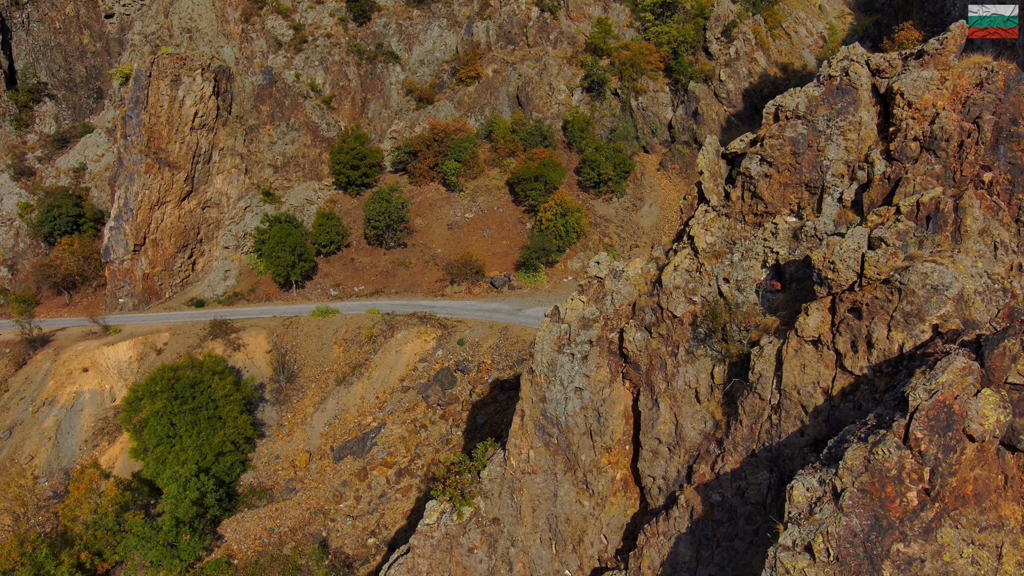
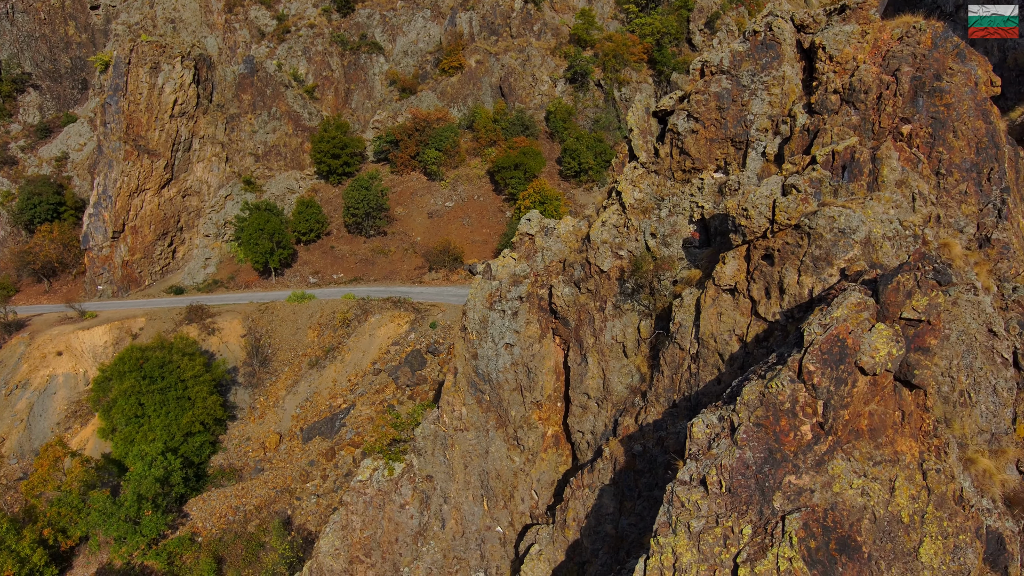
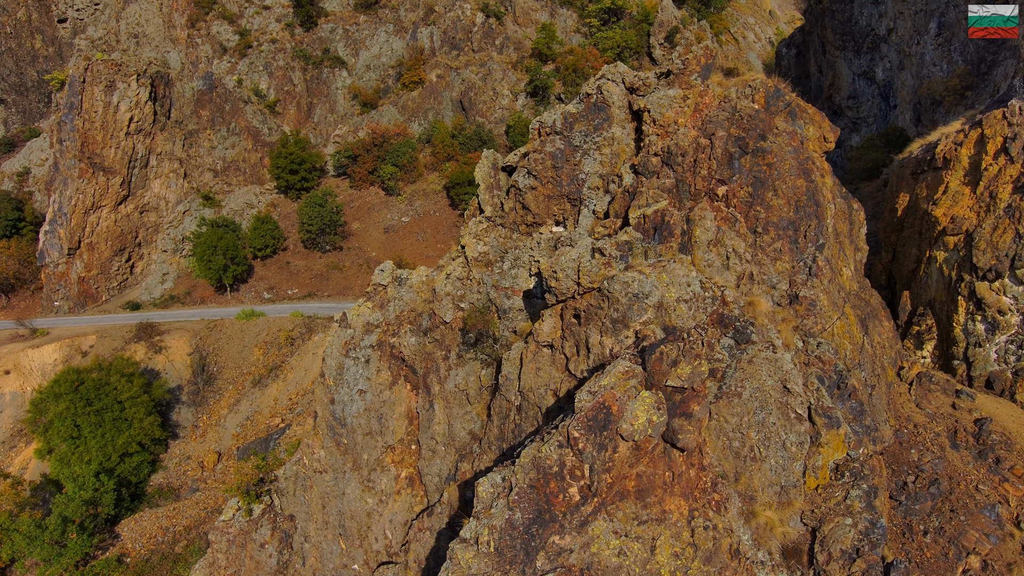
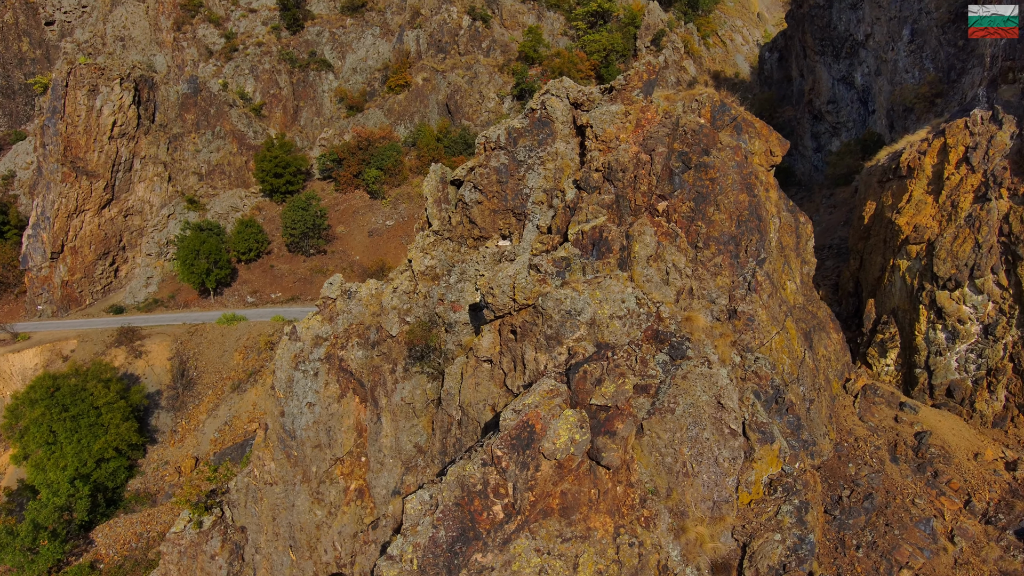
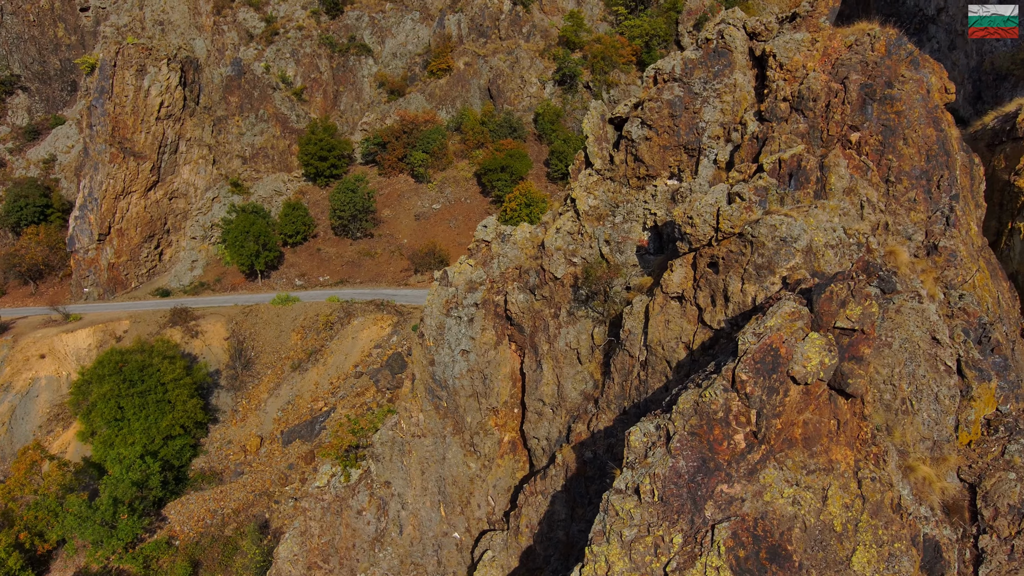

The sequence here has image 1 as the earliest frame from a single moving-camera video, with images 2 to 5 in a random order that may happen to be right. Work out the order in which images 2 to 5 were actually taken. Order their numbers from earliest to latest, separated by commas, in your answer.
2, 5, 3, 4
